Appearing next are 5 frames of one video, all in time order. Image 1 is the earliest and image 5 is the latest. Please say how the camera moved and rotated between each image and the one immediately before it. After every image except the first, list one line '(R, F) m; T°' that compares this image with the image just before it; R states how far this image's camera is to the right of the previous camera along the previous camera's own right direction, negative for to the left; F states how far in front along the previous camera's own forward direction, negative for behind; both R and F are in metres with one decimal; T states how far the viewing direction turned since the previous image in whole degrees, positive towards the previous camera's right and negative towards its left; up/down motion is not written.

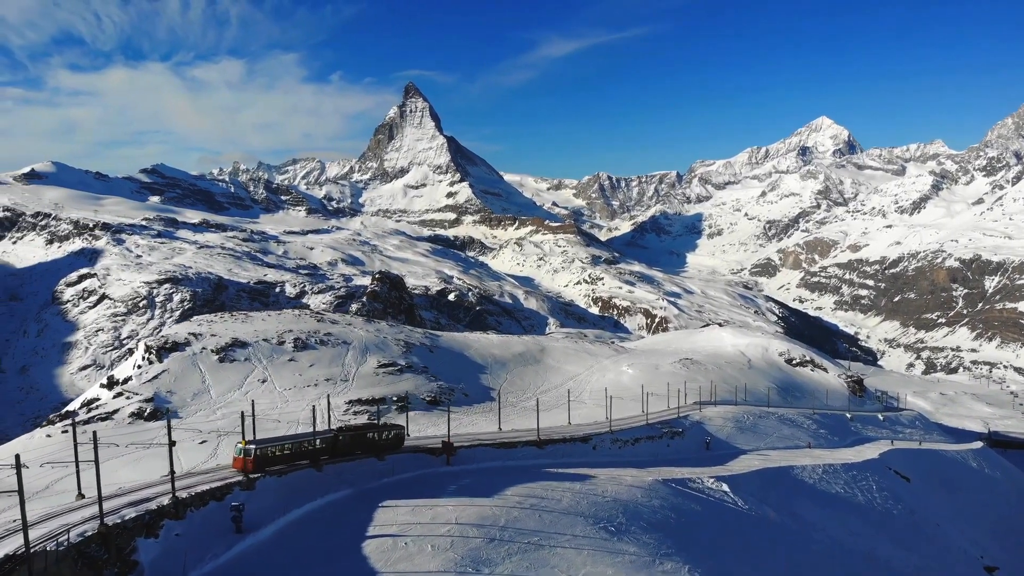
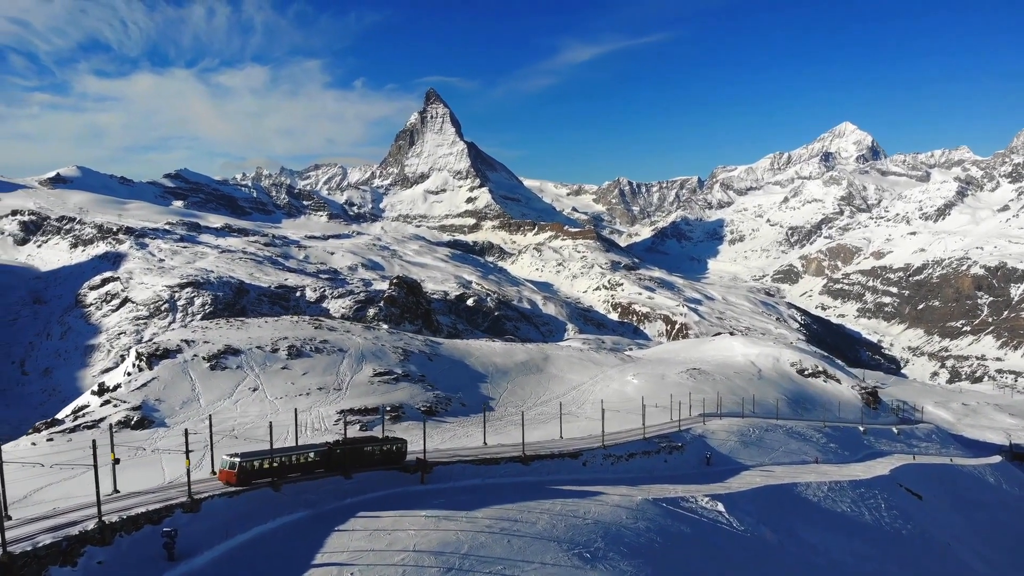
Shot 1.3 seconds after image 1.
(+2.1, +1.7) m; -1°
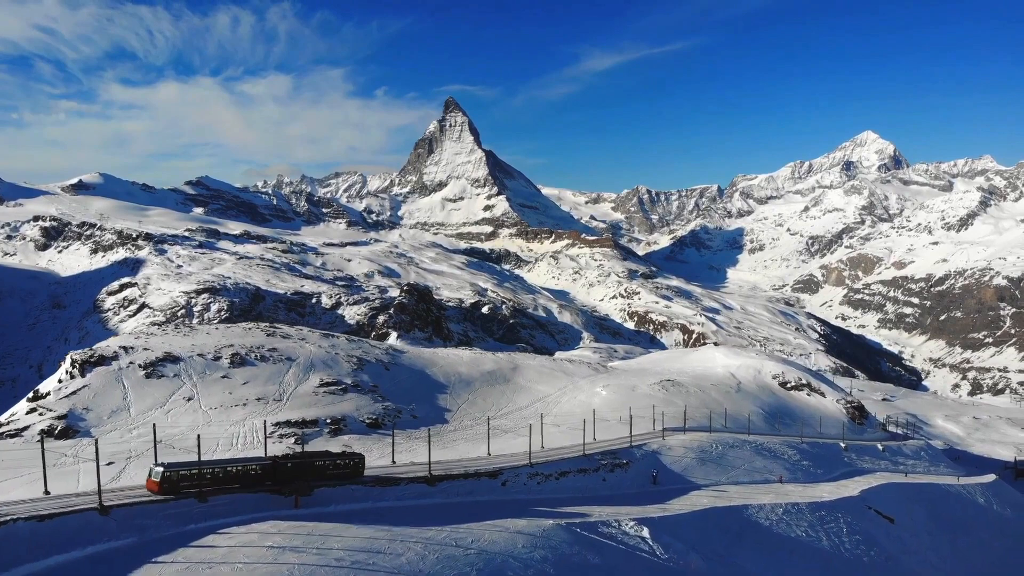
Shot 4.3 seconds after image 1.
(+6.5, +2.9) m; -1°
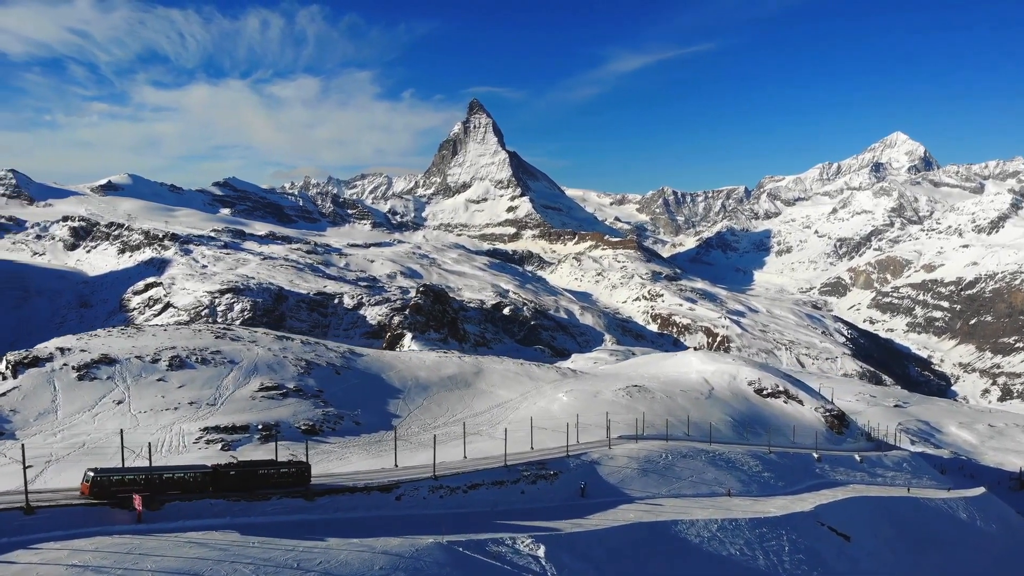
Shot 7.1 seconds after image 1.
(+7.8, +2.1) m; -2°
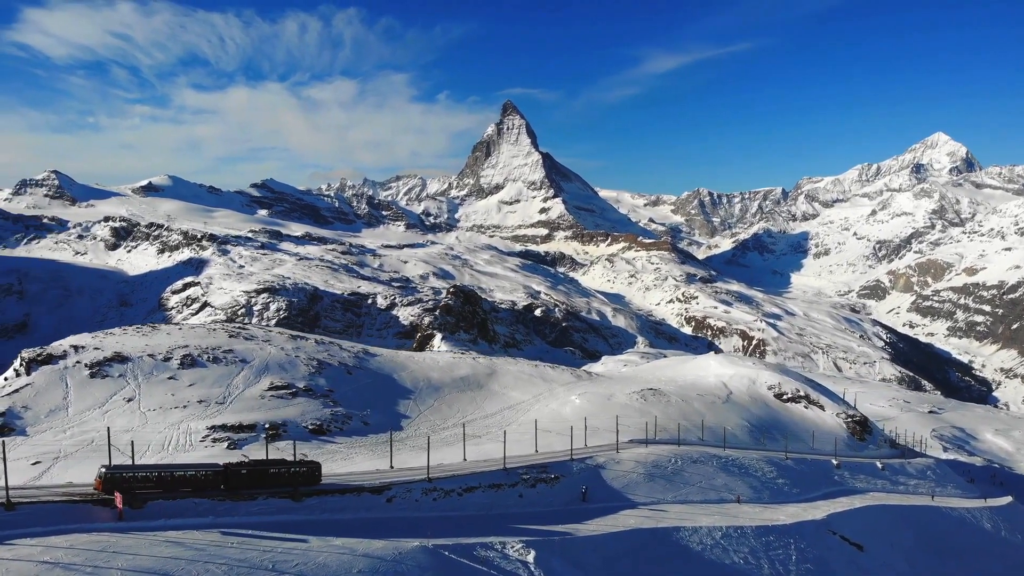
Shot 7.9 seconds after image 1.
(+2.3, +0.7) m; -3°
